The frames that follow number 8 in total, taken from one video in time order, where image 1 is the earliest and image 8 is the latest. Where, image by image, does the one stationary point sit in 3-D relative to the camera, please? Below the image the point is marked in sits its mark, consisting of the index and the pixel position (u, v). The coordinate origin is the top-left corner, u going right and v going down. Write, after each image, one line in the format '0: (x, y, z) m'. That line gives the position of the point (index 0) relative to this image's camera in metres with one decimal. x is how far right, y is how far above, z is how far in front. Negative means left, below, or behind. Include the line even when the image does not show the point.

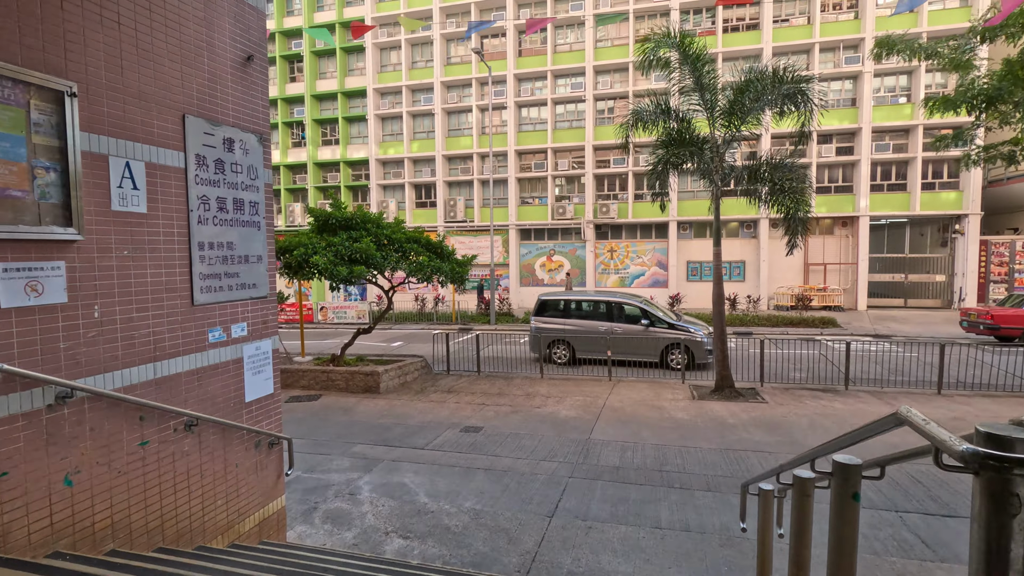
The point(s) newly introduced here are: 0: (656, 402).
0: (+2.5, -2.0, +9.4) m
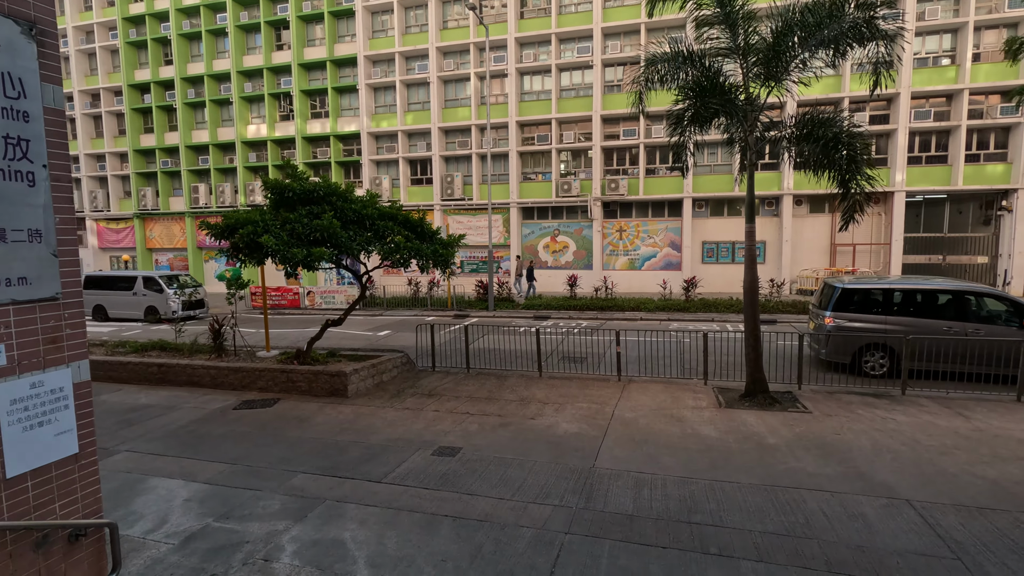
0: (+2.4, -1.8, +7.8) m
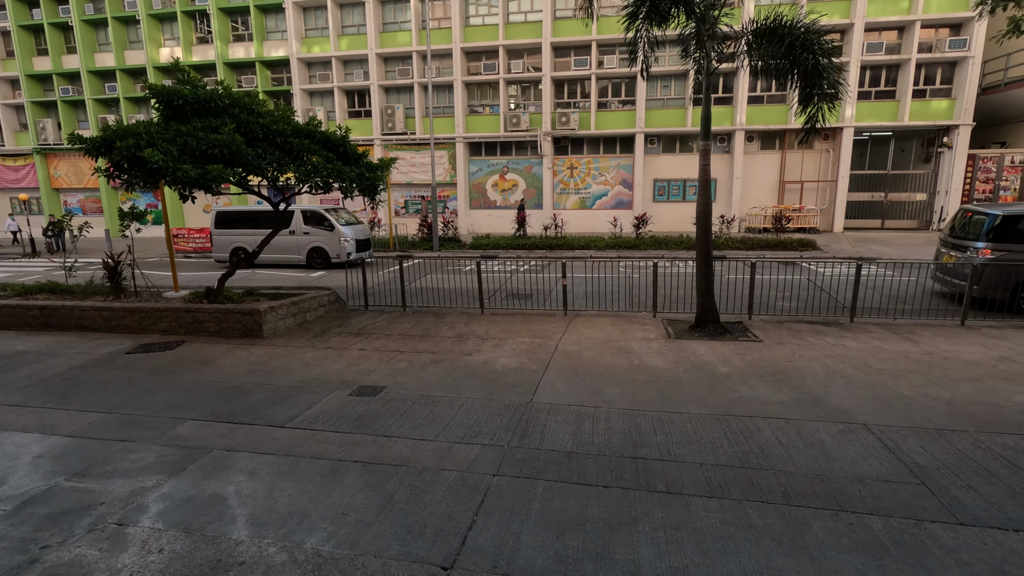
0: (+1.5, -0.8, +7.3) m
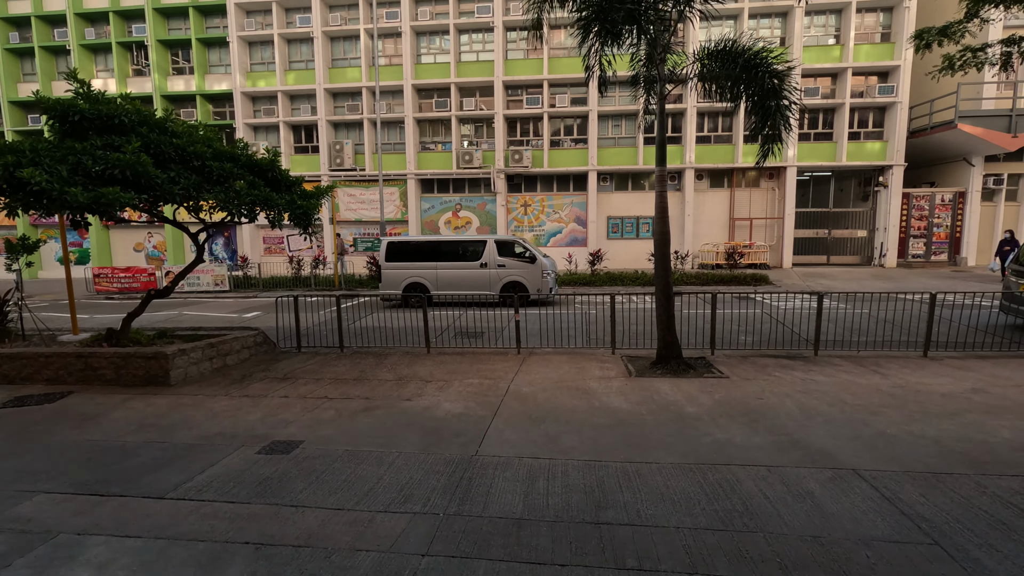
0: (+0.8, -1.2, +6.6) m
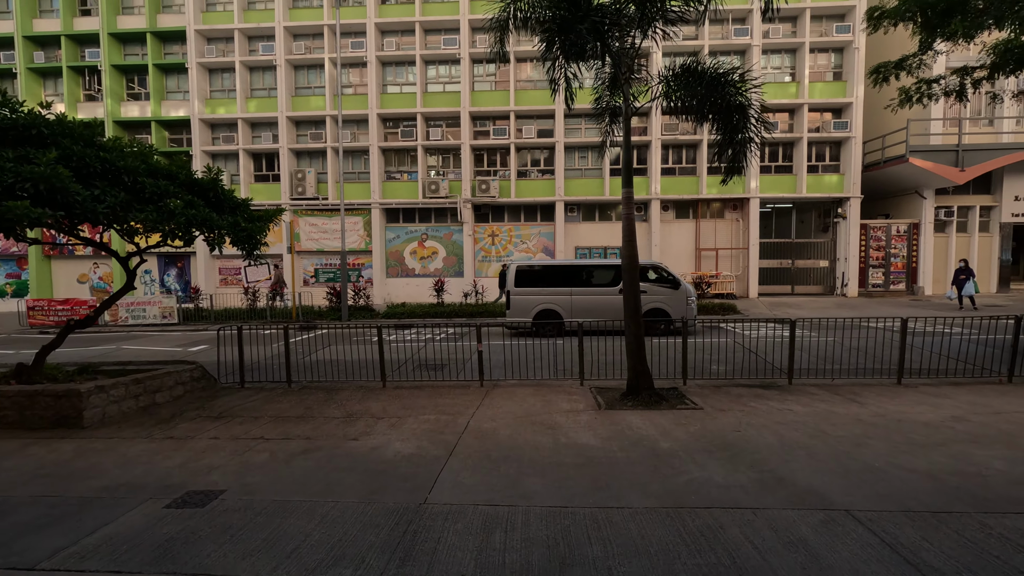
0: (+0.4, -1.5, +6.1) m
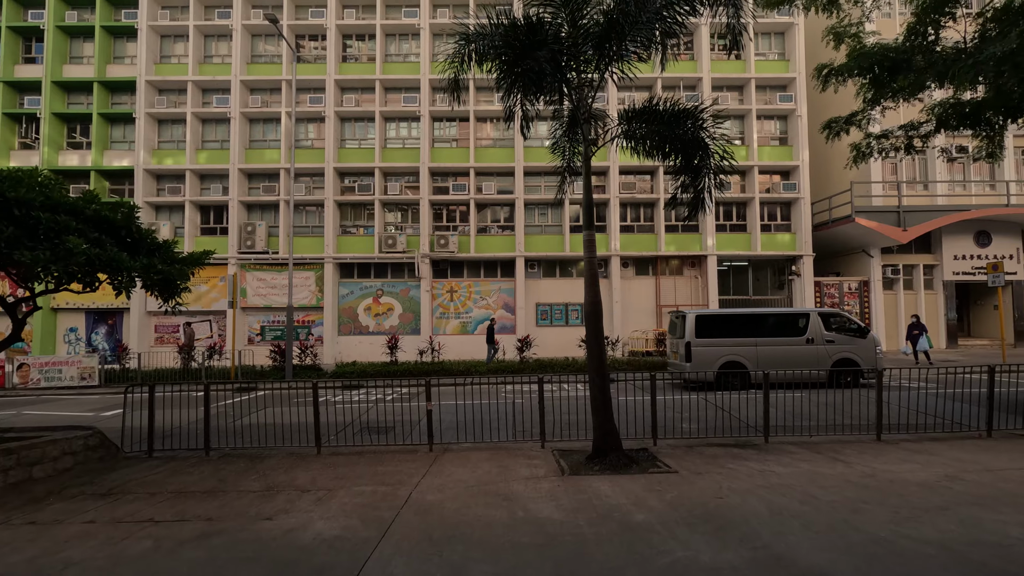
0: (-0.1, -2.0, +5.3) m
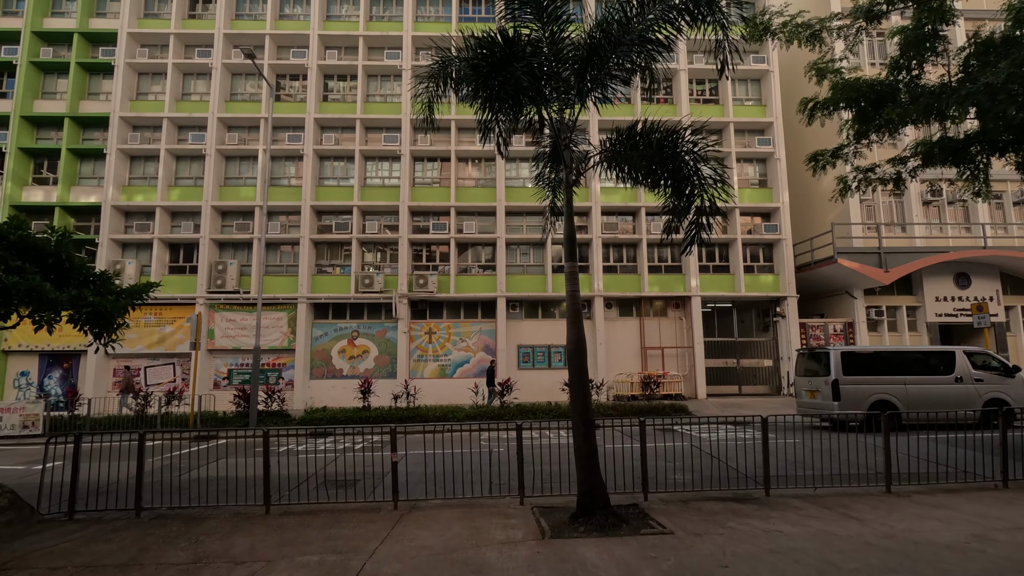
0: (-0.3, -2.3, +4.5) m
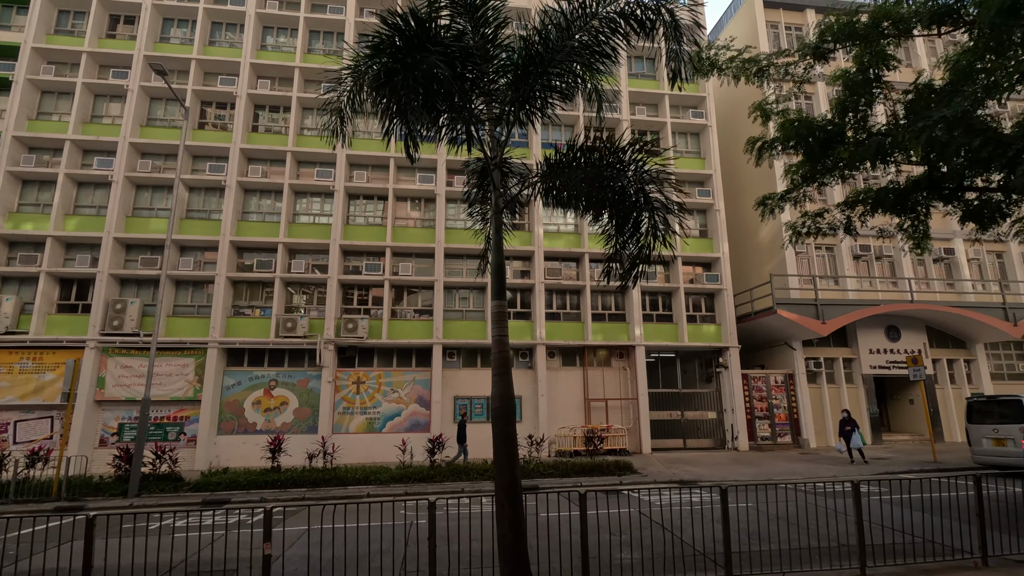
0: (-1.0, -2.5, +3.2) m
